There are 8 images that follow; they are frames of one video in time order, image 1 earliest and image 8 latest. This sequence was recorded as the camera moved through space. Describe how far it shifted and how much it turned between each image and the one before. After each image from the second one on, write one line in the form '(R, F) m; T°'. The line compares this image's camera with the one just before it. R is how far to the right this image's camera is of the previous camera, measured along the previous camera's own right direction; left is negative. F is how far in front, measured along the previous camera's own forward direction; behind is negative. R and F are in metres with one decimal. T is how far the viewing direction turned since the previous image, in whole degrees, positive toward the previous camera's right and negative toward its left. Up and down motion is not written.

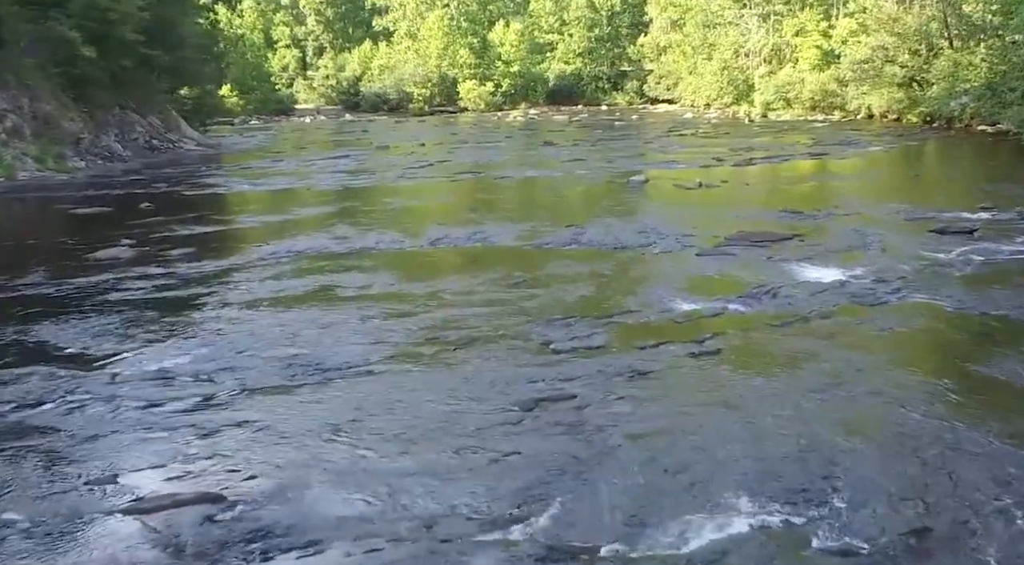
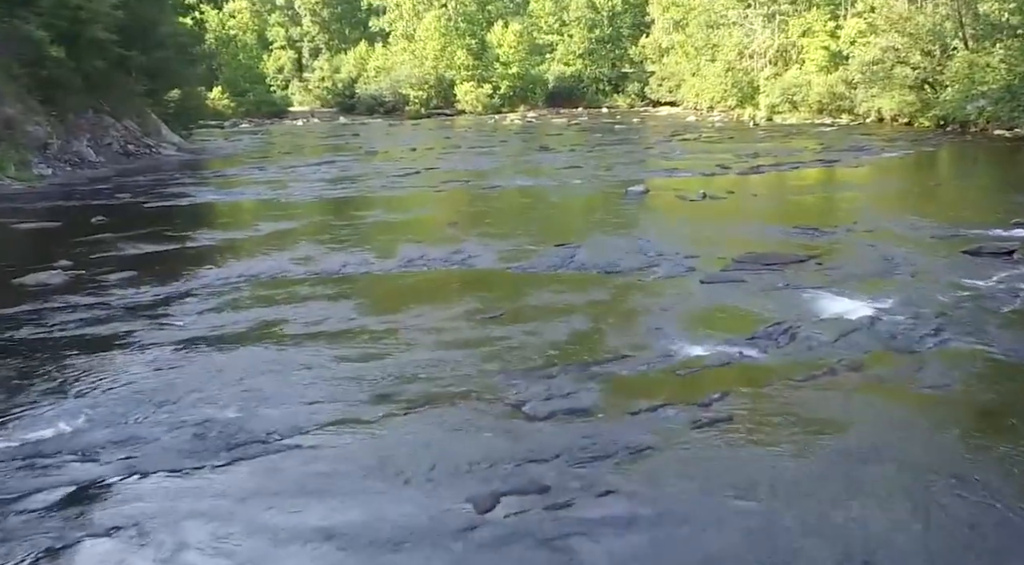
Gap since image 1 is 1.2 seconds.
(+0.3, +1.9) m; 0°
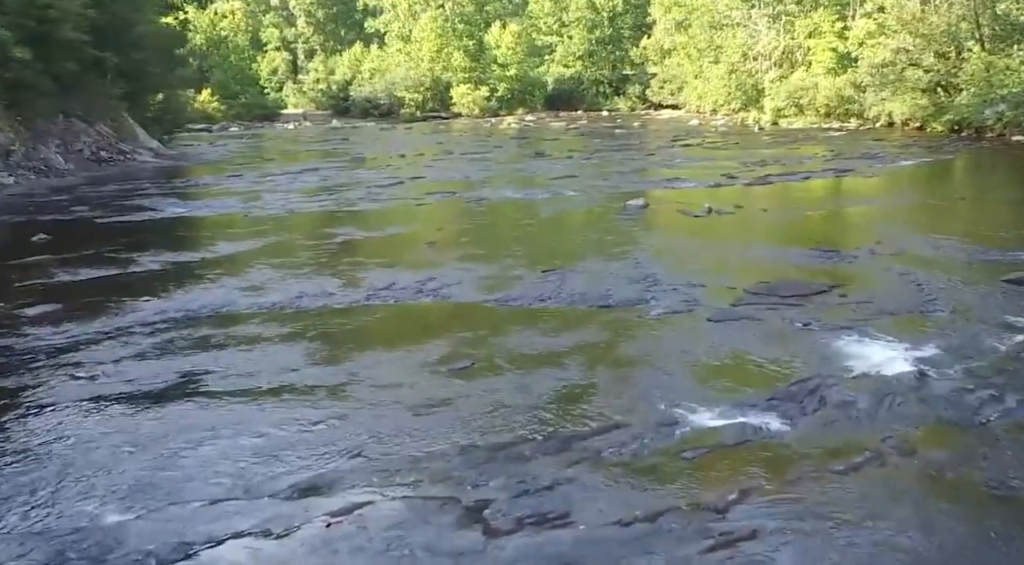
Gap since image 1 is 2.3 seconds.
(+0.3, +2.0) m; 0°
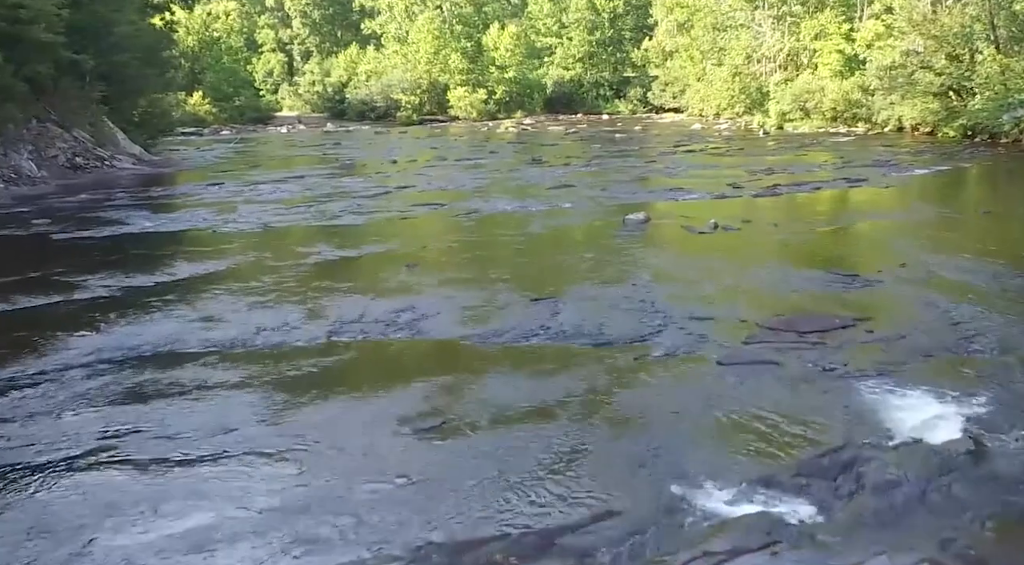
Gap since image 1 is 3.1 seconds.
(+0.2, +1.6) m; 0°
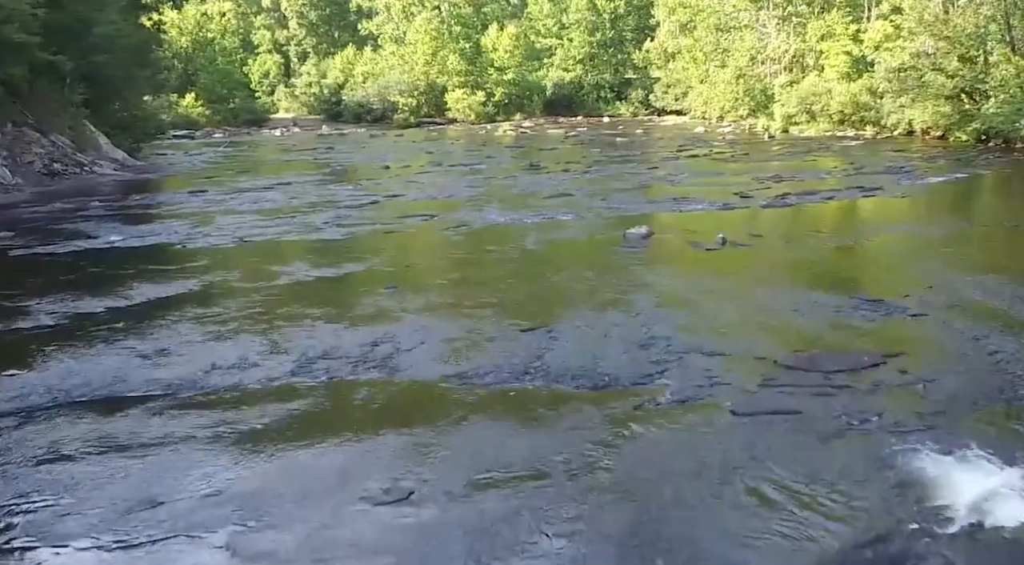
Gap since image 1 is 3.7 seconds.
(+0.2, +1.4) m; 0°
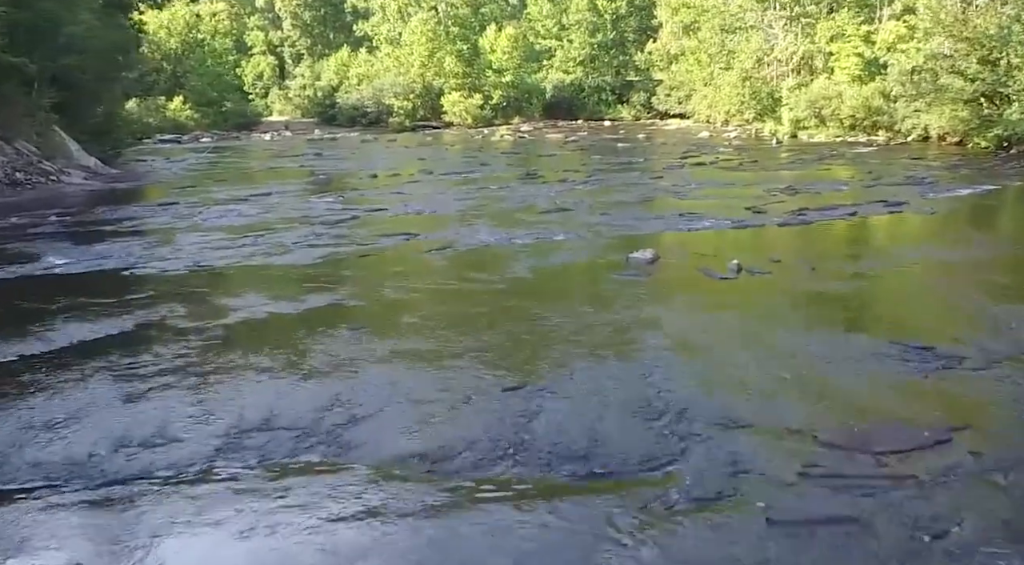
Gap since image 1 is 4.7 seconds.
(+0.2, +2.1) m; 0°
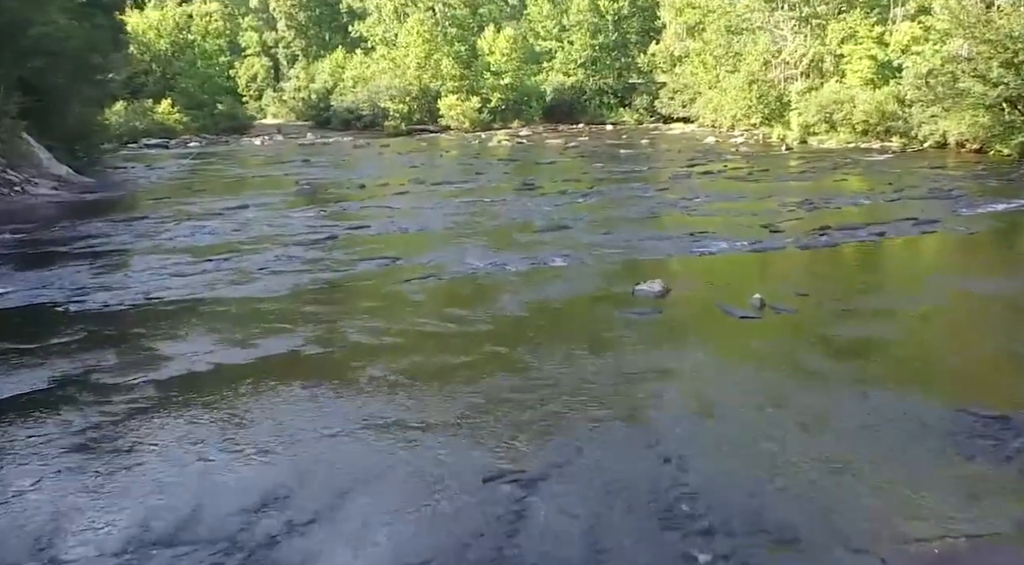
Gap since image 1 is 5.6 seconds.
(+0.2, +2.1) m; 0°
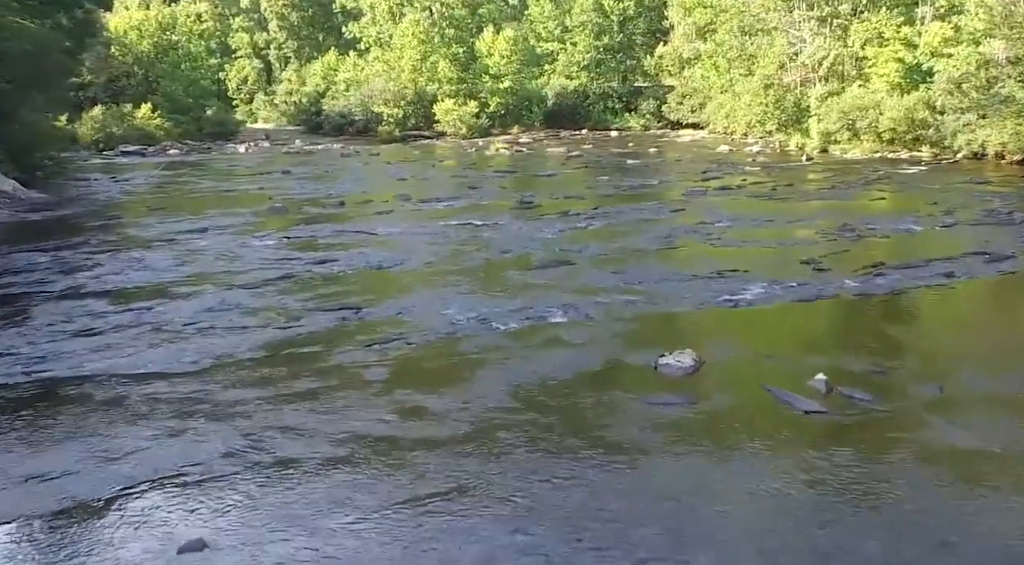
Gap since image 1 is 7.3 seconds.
(+0.2, +3.6) m; 0°
